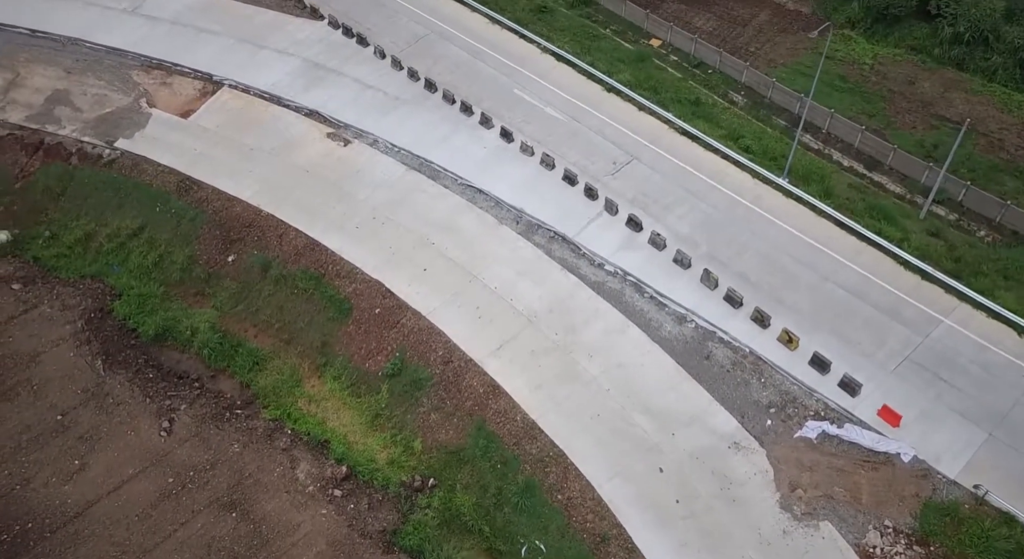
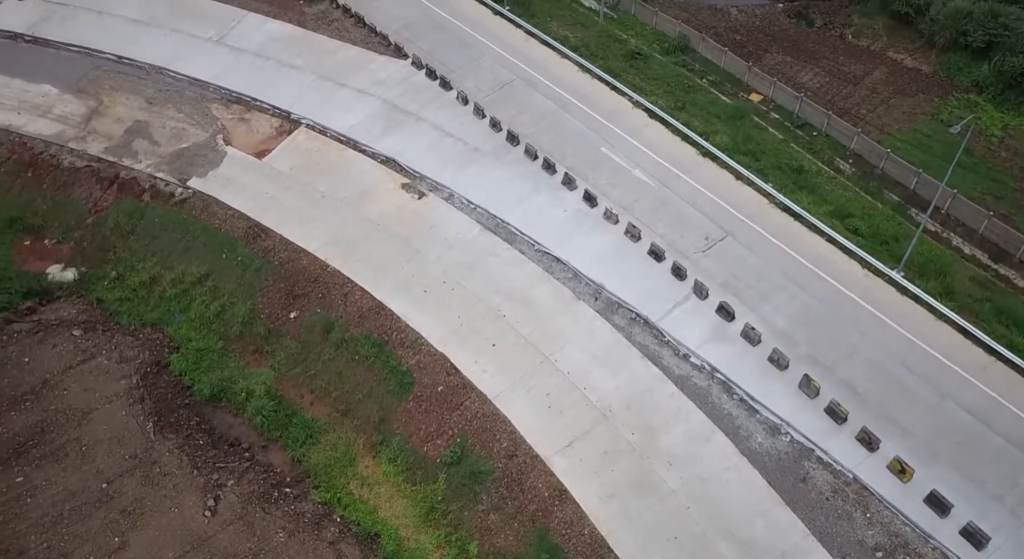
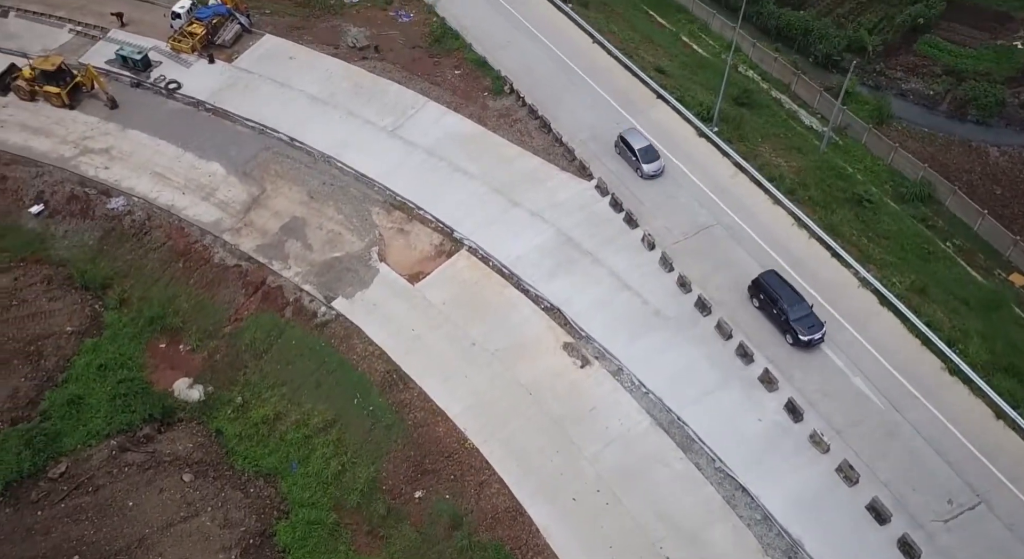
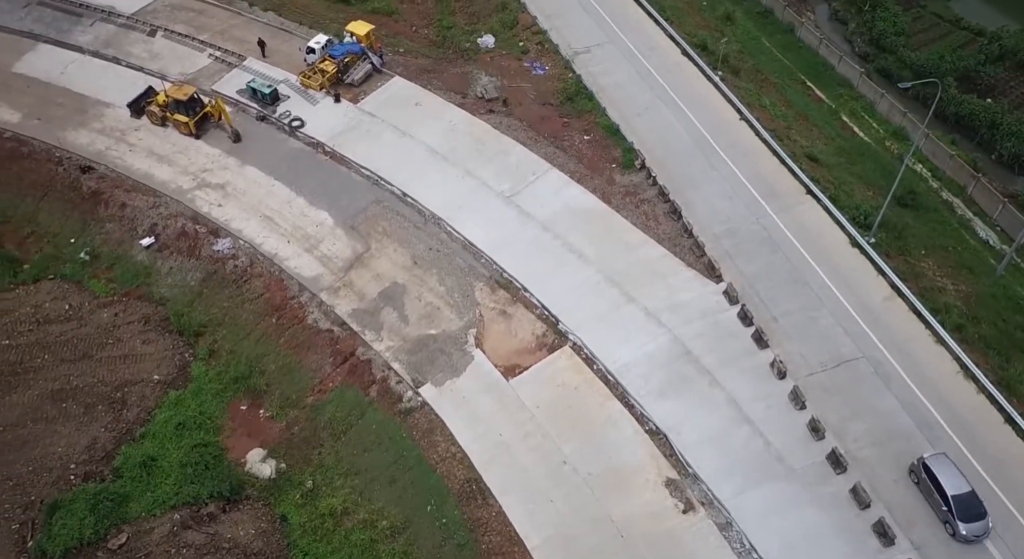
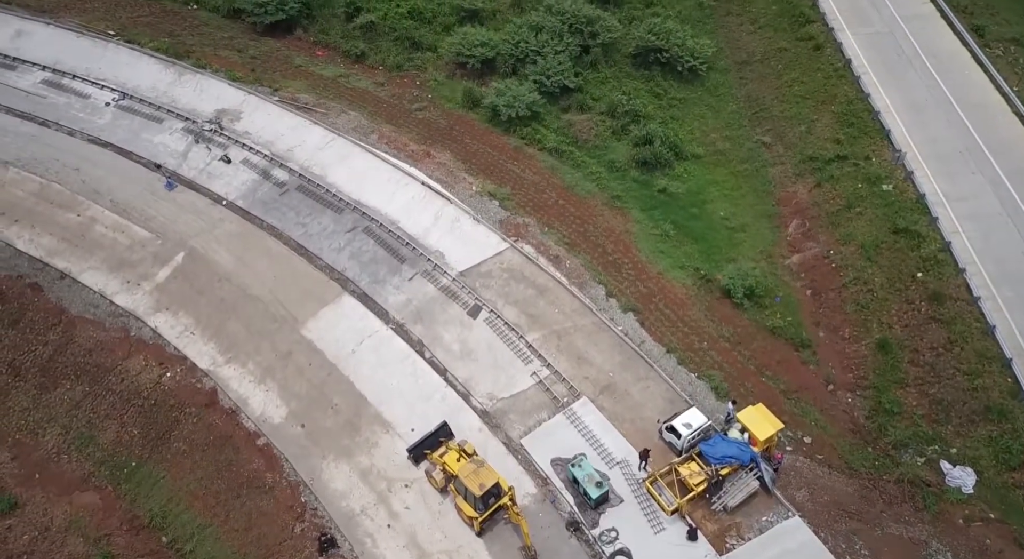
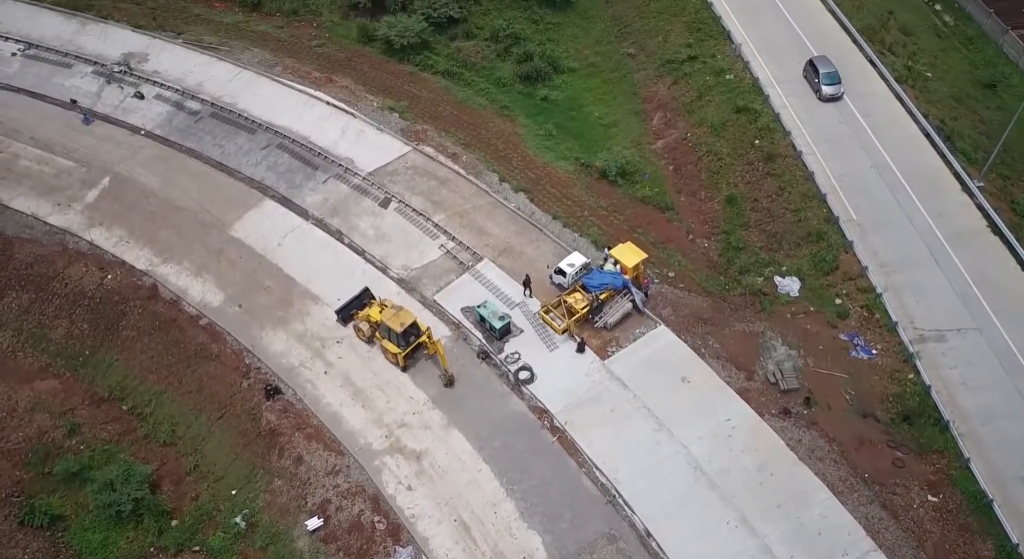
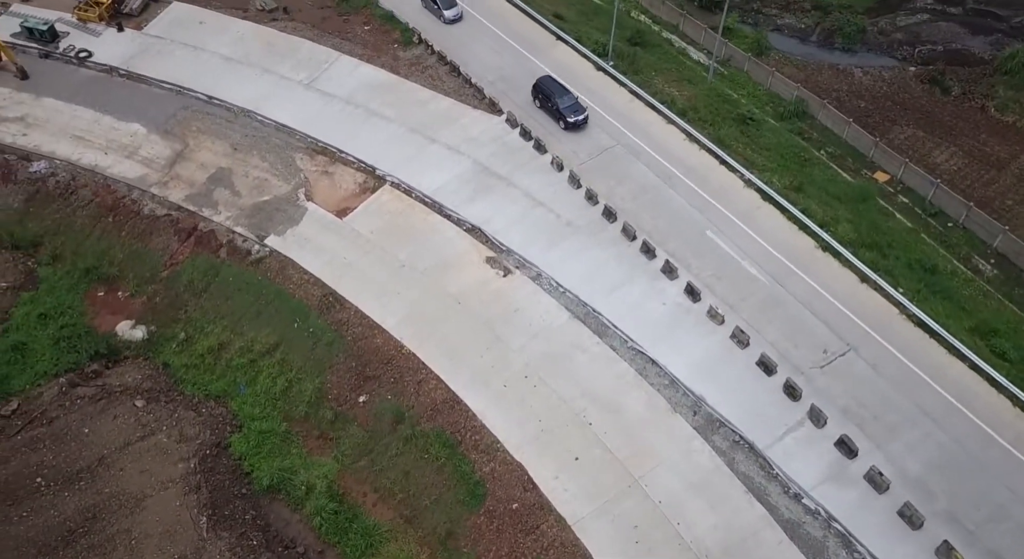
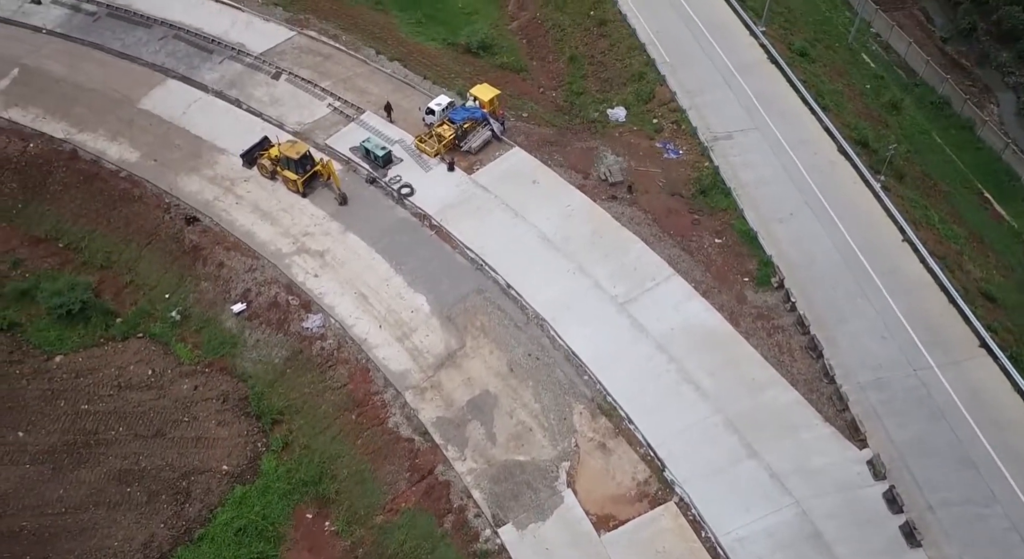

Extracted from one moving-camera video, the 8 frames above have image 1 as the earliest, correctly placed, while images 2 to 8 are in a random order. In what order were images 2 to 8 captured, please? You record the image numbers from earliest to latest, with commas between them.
2, 7, 3, 4, 8, 6, 5
